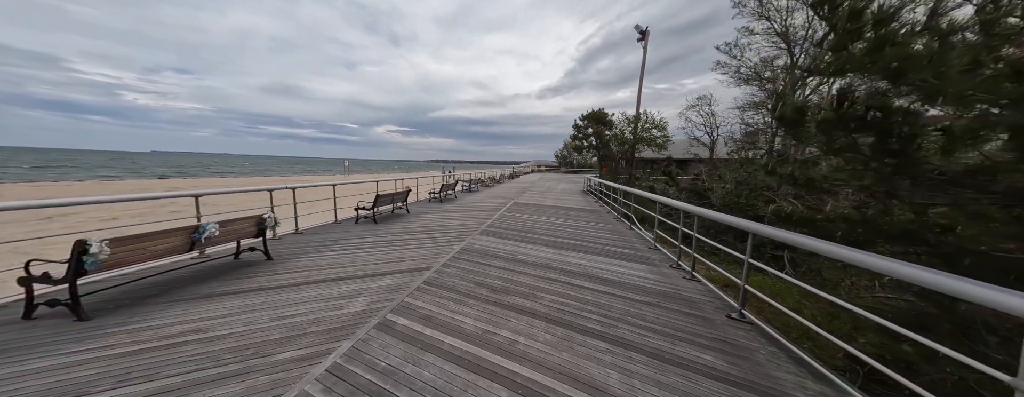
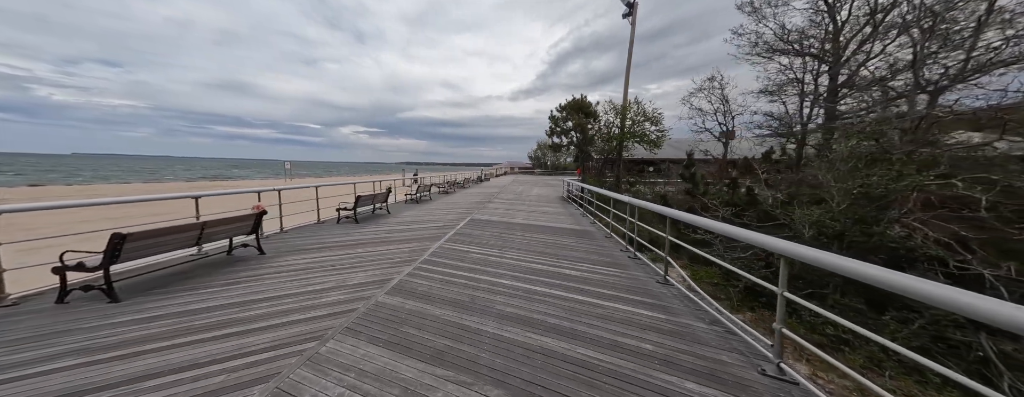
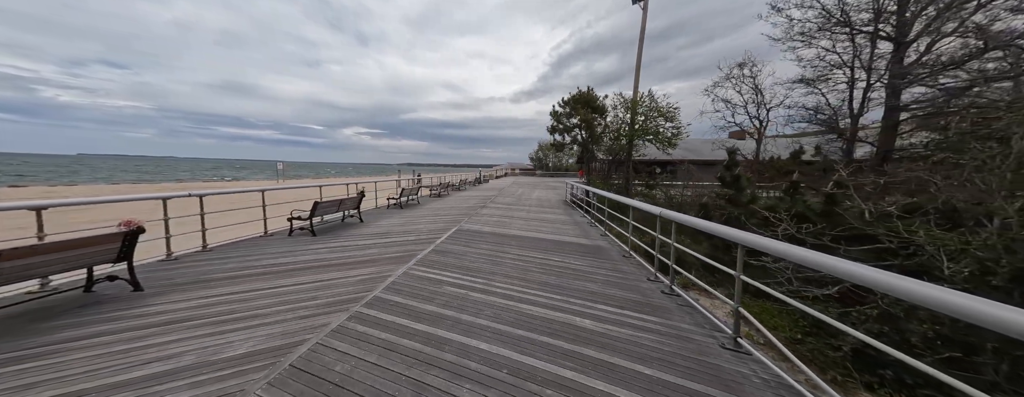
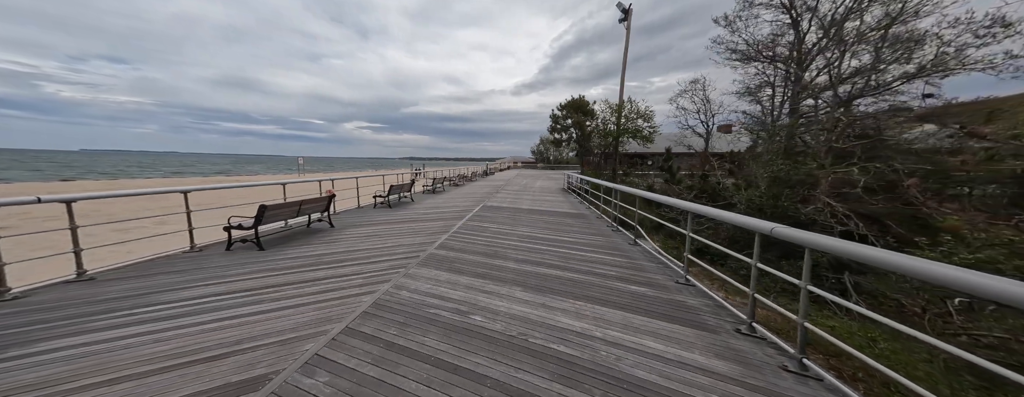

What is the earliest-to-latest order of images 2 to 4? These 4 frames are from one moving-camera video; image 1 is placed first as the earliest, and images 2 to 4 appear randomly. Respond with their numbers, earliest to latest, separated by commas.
4, 2, 3
